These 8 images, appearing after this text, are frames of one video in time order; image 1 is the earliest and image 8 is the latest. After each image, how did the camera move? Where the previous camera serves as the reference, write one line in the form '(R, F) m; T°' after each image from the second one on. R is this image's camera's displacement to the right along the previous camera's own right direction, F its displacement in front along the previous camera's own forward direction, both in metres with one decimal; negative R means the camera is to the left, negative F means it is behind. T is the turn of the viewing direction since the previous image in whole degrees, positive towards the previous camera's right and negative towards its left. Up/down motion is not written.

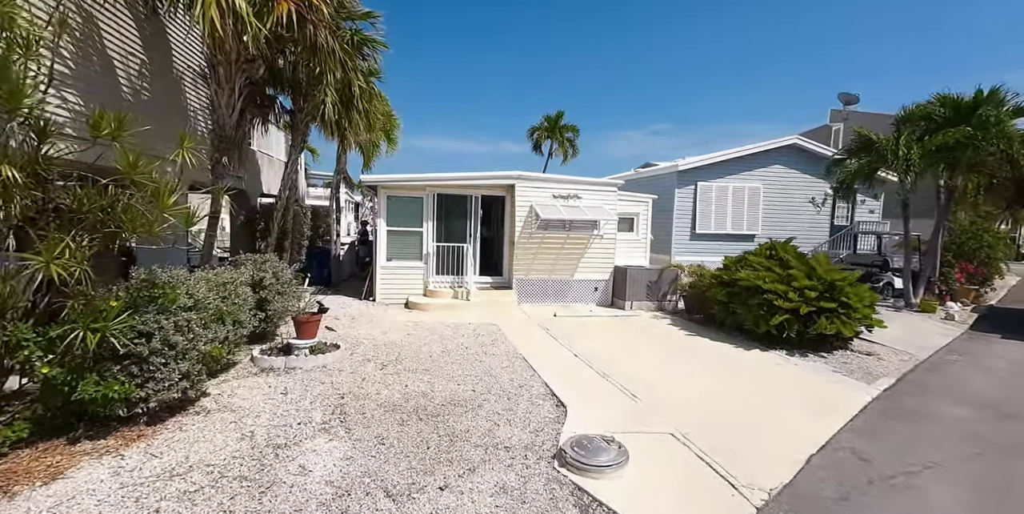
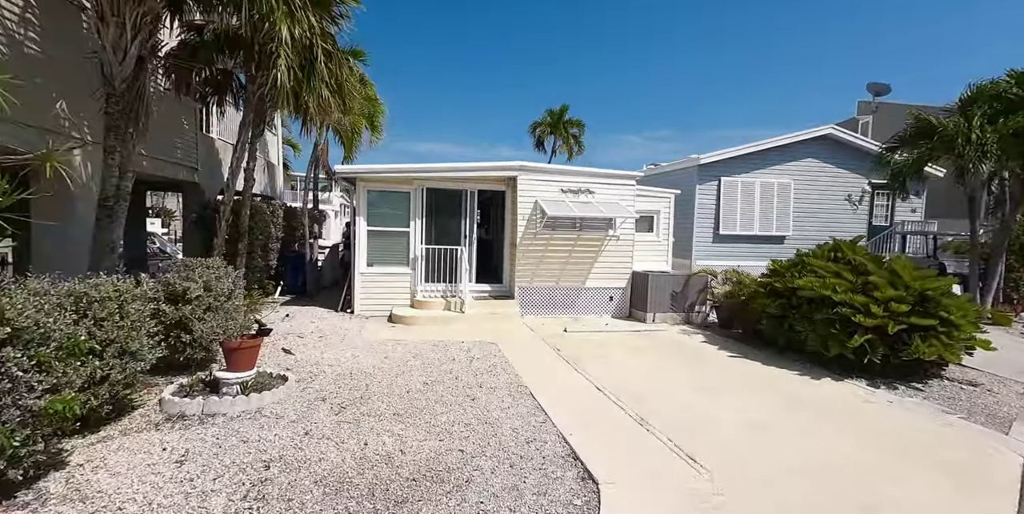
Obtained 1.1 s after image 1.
(0.0, +1.7) m; 0°
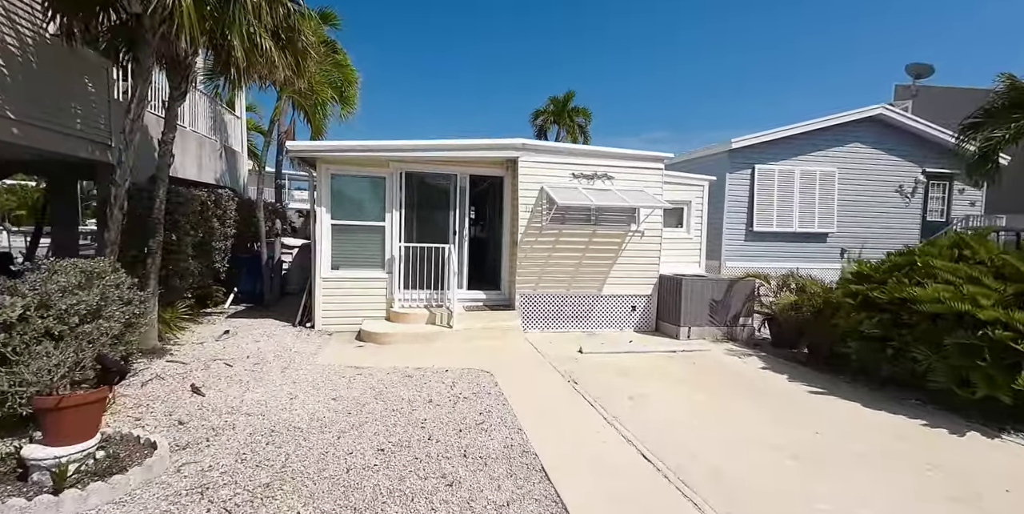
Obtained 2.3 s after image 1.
(0.0, +2.0) m; 0°
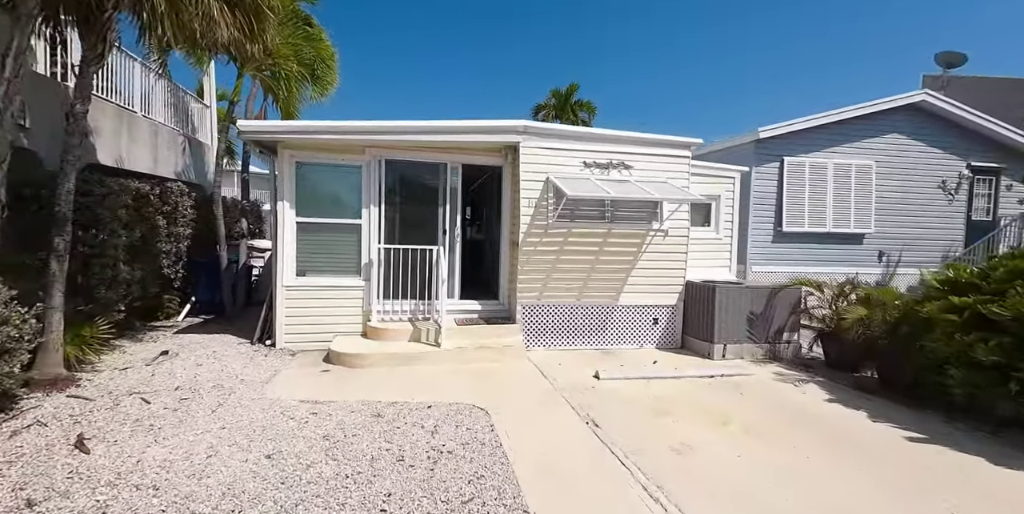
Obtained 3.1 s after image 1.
(0.0, +1.3) m; 0°
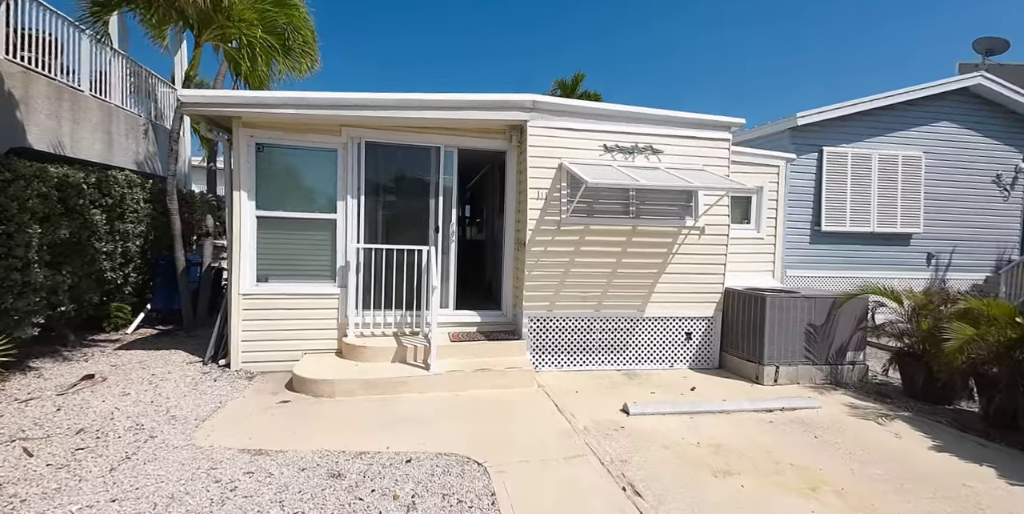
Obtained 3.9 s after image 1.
(0.0, +1.2) m; 0°
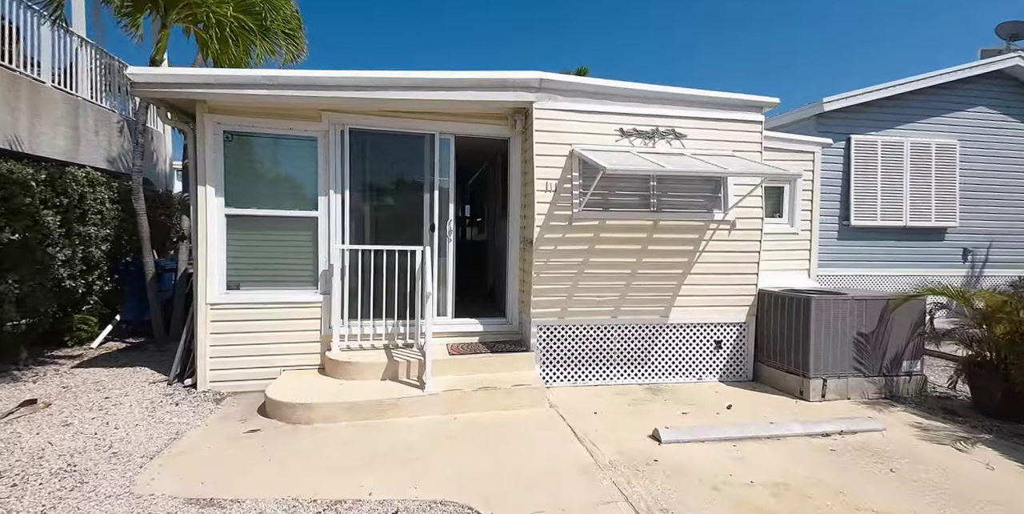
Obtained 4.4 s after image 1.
(0.0, +0.7) m; 0°
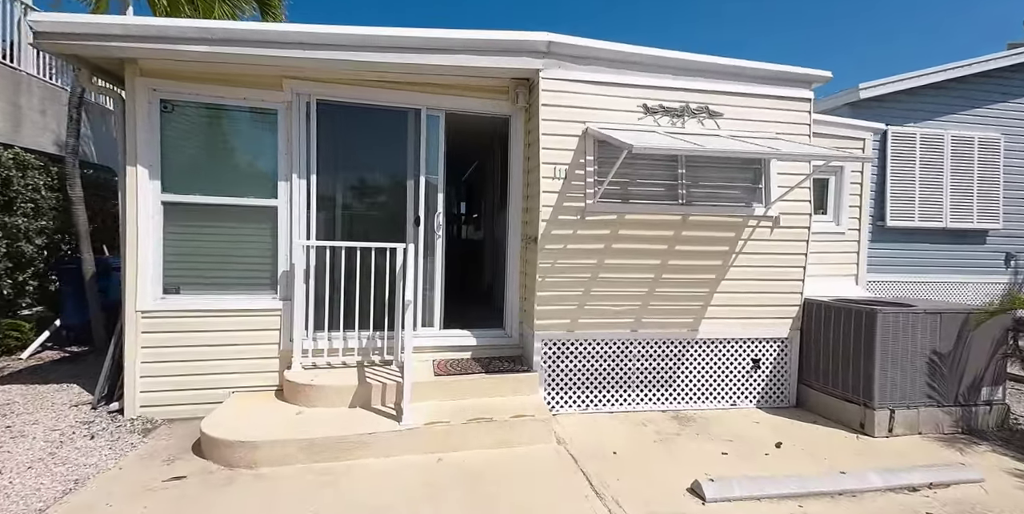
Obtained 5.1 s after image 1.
(0.0, +0.8) m; 0°
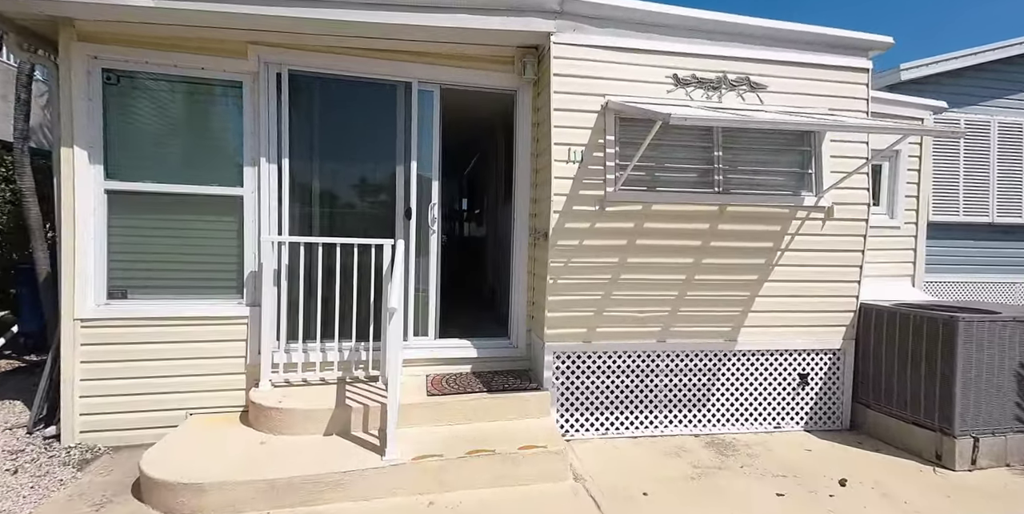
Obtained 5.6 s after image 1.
(0.0, +0.6) m; -1°
